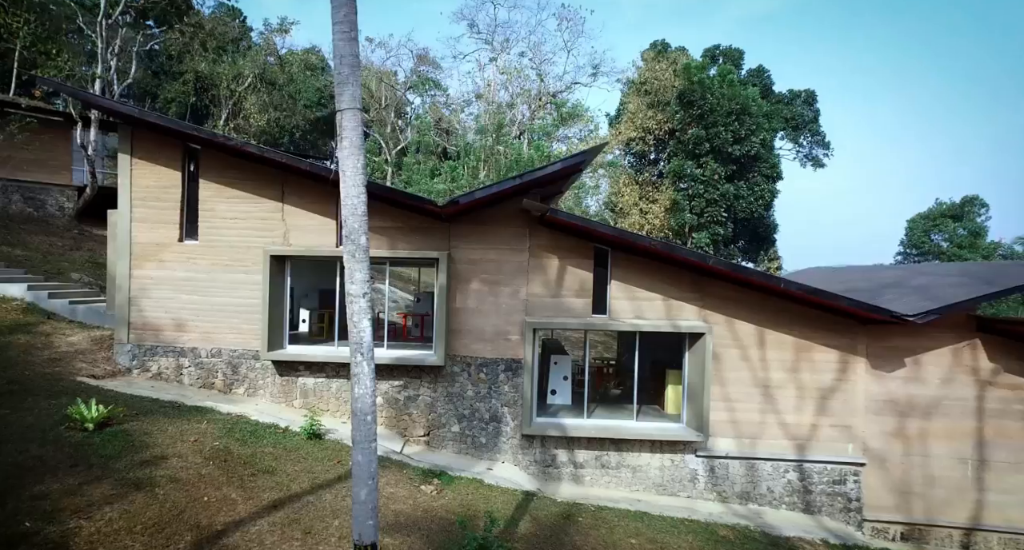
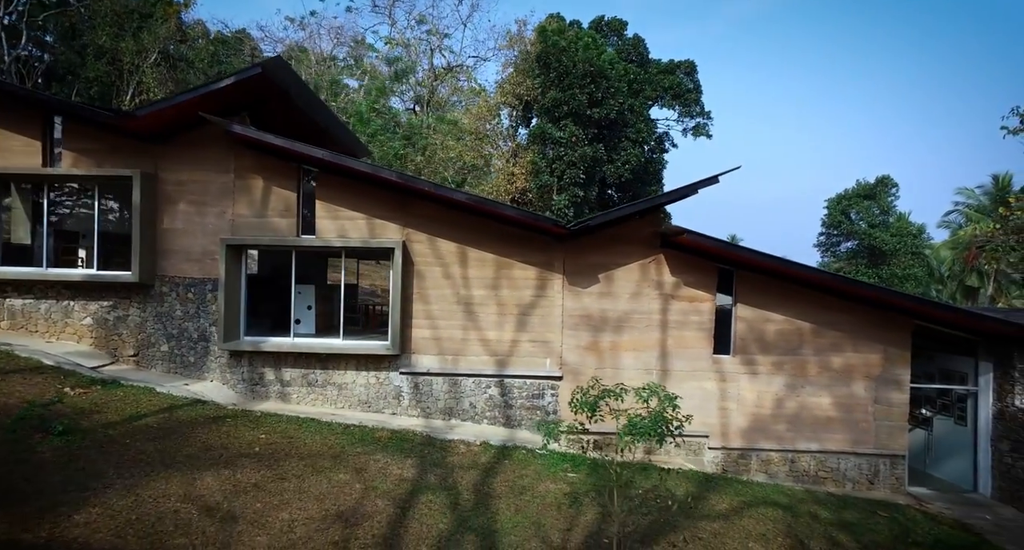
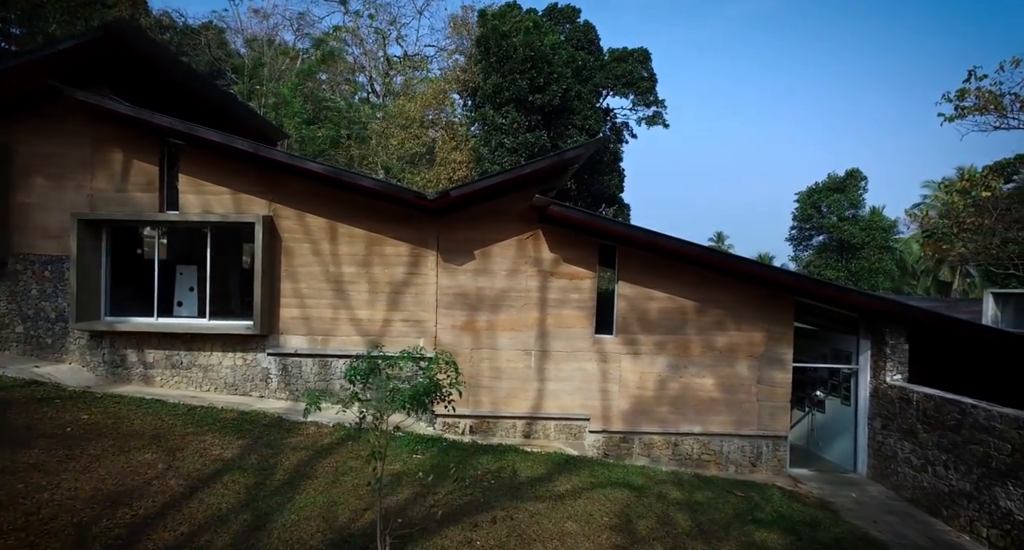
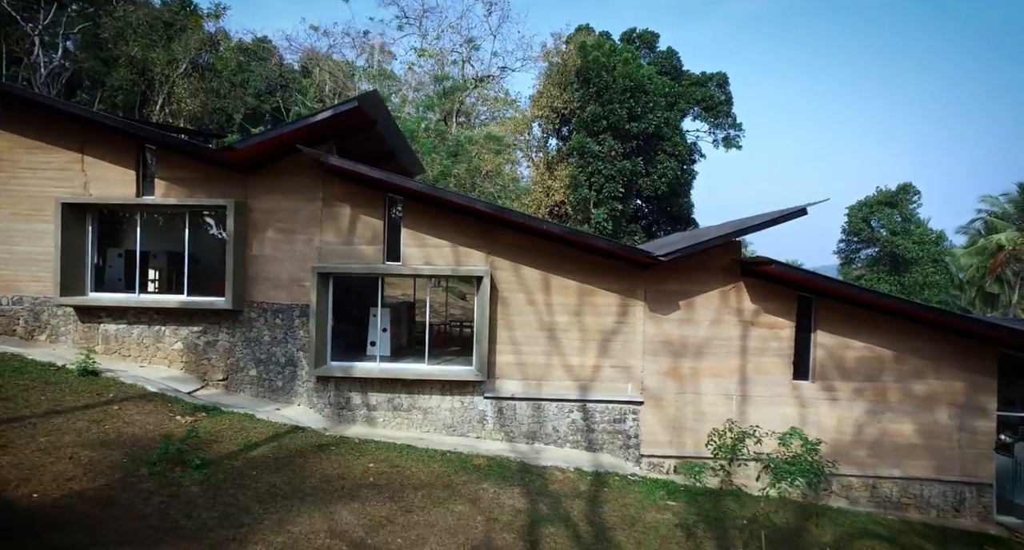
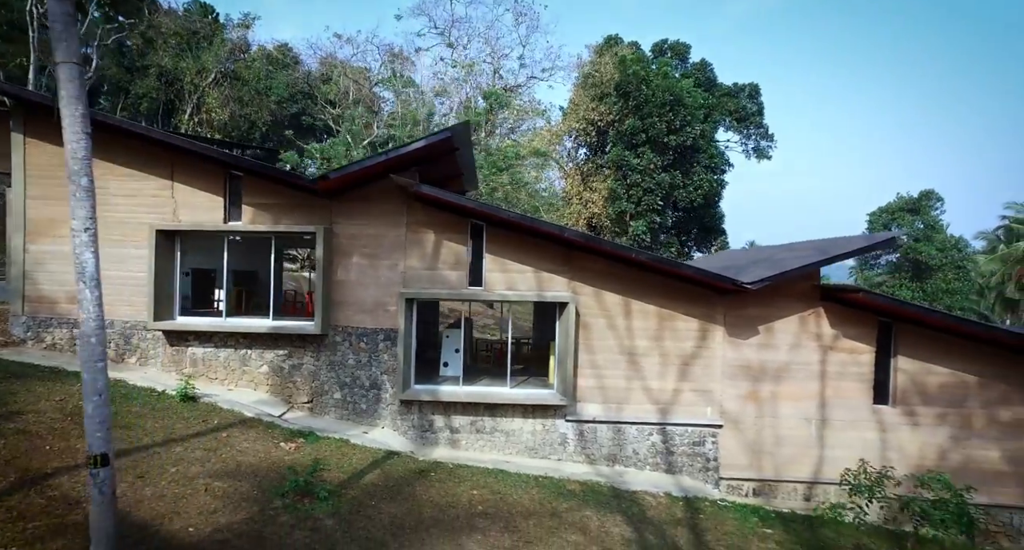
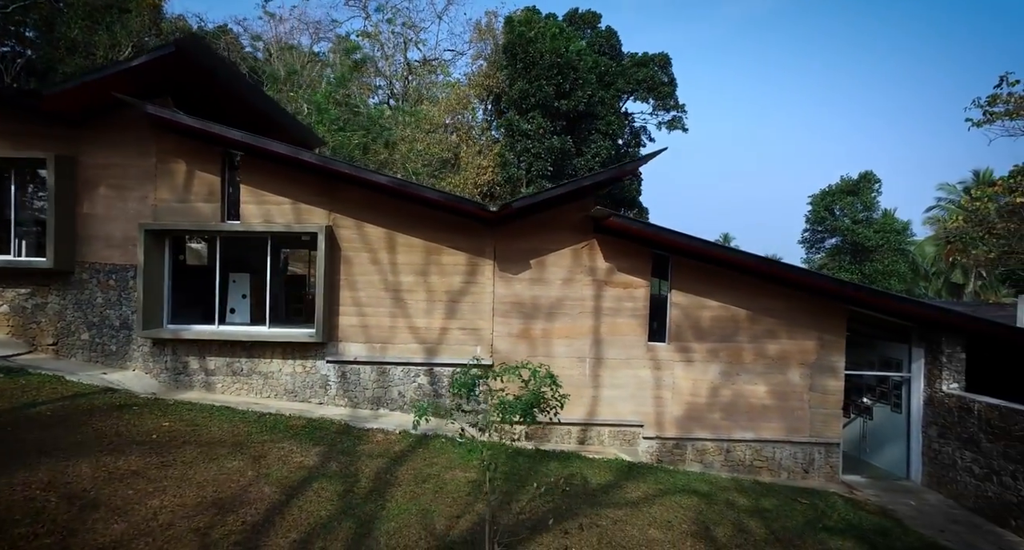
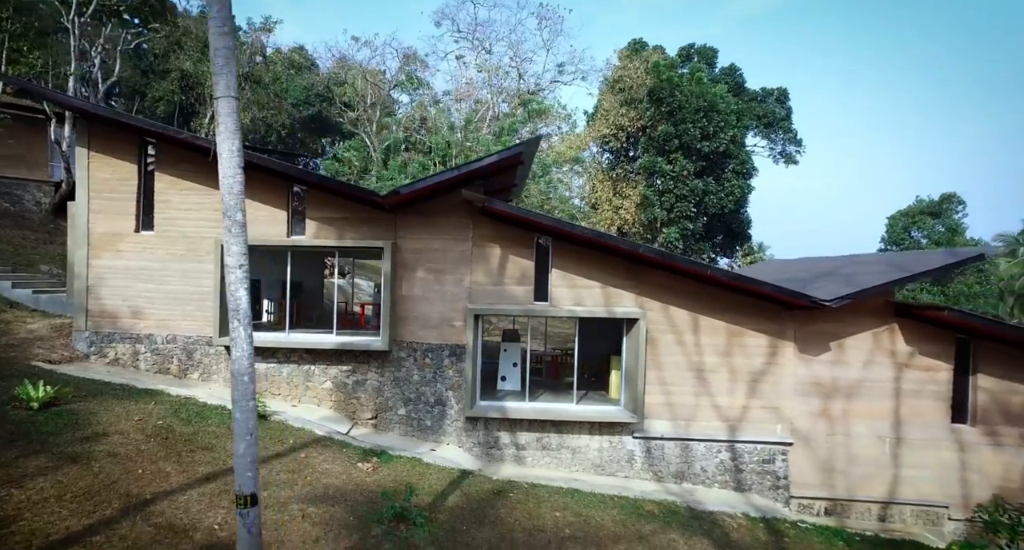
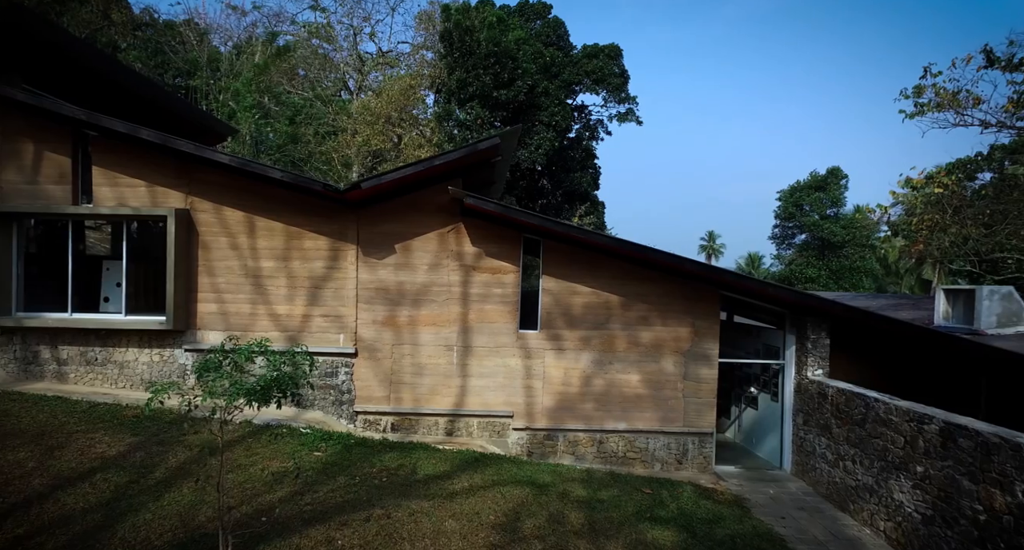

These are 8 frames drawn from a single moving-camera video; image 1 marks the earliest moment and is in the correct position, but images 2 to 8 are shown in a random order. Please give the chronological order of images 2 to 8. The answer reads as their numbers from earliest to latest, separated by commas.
7, 5, 4, 2, 6, 3, 8
